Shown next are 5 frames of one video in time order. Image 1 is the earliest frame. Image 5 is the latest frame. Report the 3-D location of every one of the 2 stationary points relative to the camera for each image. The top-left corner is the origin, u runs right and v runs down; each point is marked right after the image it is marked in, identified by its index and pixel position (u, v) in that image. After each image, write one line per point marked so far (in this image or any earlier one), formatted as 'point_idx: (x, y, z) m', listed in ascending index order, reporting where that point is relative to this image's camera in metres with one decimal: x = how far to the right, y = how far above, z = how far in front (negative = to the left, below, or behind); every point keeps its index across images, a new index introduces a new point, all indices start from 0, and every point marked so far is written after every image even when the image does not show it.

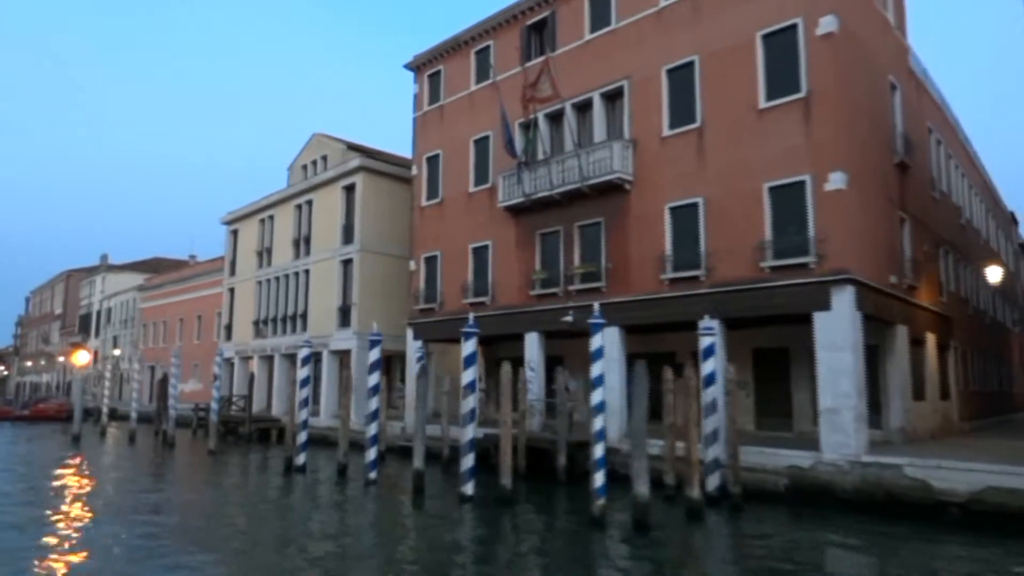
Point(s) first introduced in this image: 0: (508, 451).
0: (-0.1, -3.8, +15.2) m
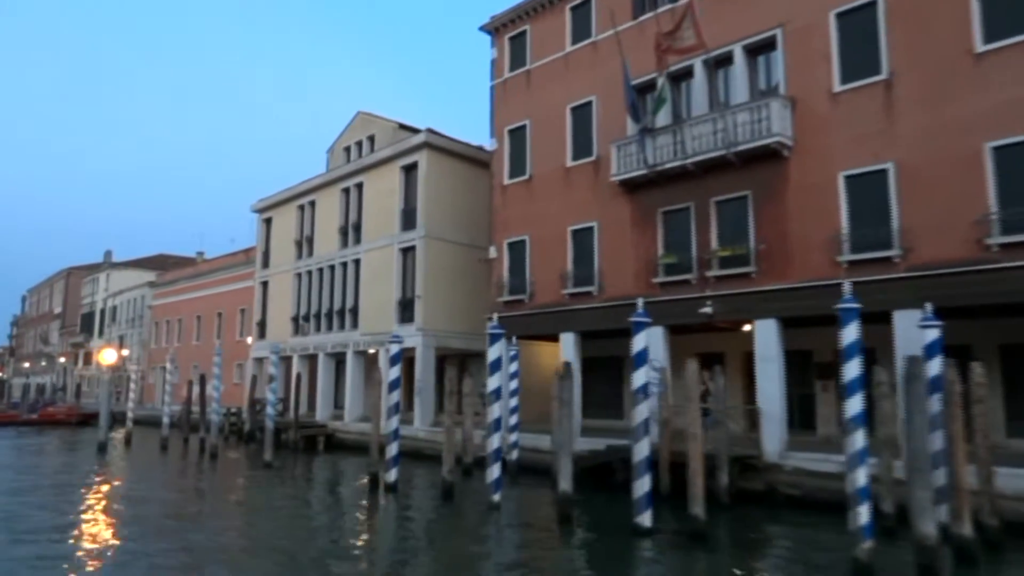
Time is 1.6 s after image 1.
0: (+3.4, -3.4, +12.0) m
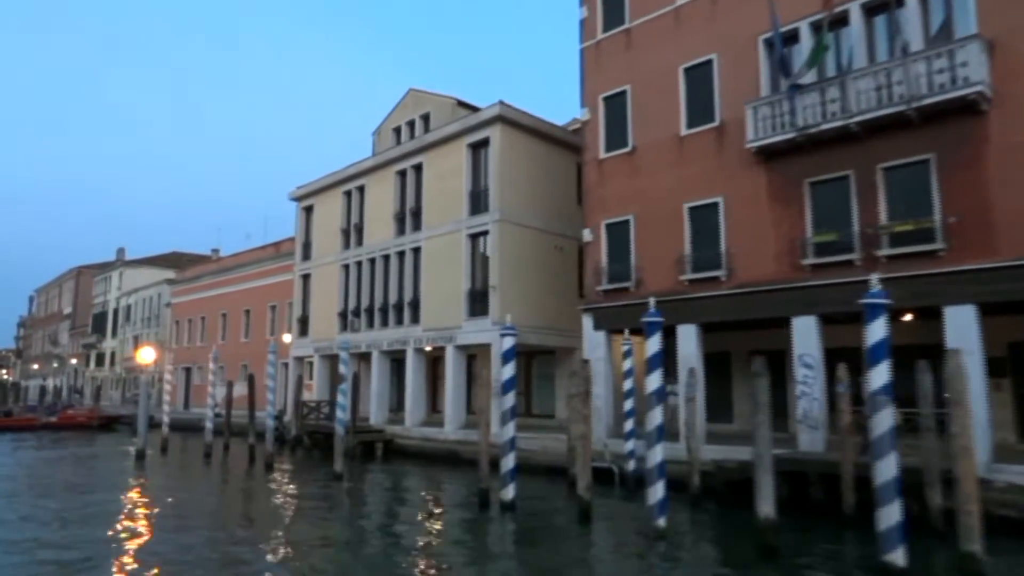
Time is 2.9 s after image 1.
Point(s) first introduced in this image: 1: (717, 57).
0: (+6.5, -3.0, +9.3) m
1: (+5.8, +6.5, +18.4) m
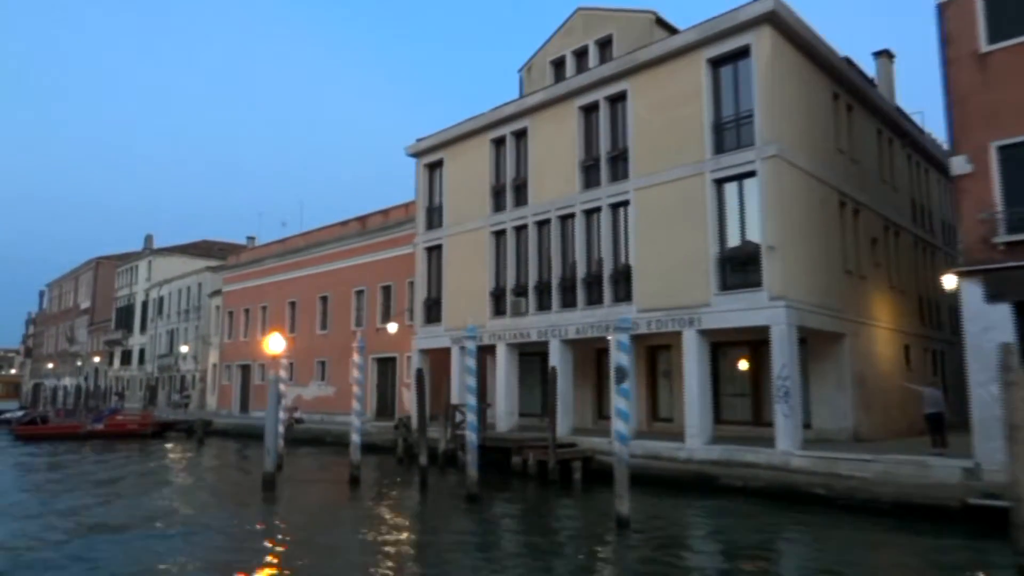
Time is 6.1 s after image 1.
0: (+14.0, -2.0, +2.6) m
1: (+13.2, +7.5, +11.7) m
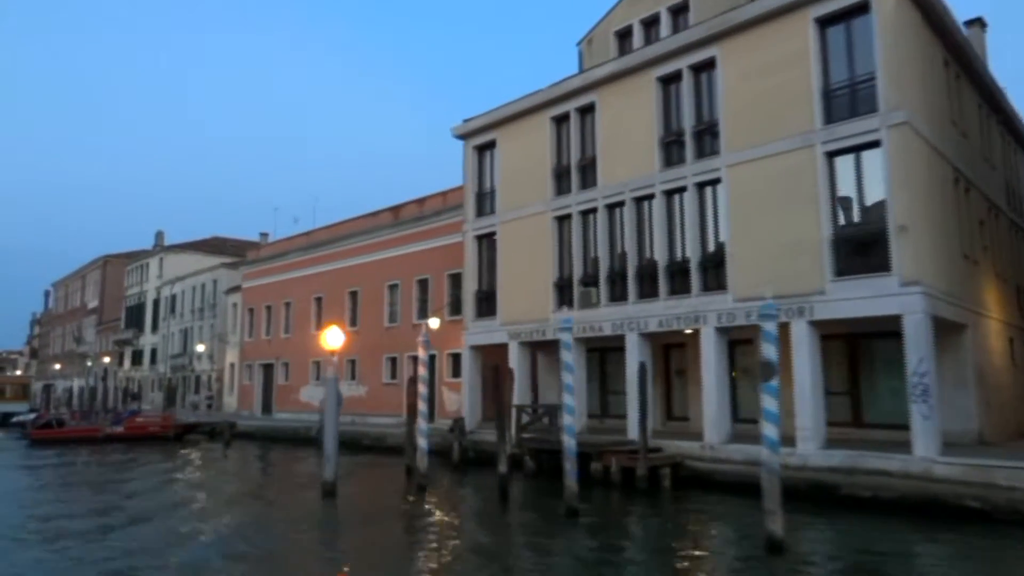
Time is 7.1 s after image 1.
0: (+16.2, -1.6, +0.6) m
1: (+15.4, +7.9, +9.7) m
